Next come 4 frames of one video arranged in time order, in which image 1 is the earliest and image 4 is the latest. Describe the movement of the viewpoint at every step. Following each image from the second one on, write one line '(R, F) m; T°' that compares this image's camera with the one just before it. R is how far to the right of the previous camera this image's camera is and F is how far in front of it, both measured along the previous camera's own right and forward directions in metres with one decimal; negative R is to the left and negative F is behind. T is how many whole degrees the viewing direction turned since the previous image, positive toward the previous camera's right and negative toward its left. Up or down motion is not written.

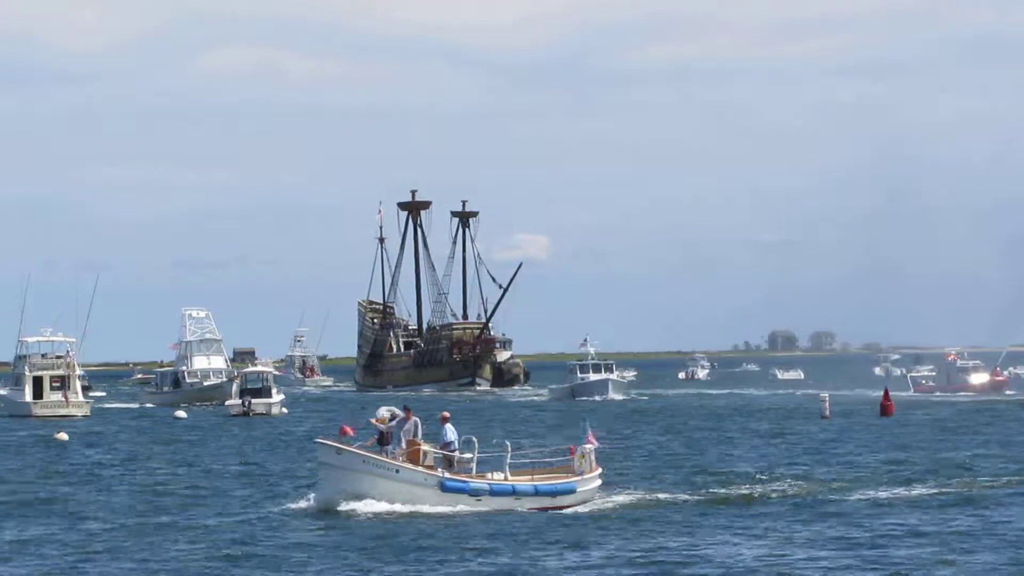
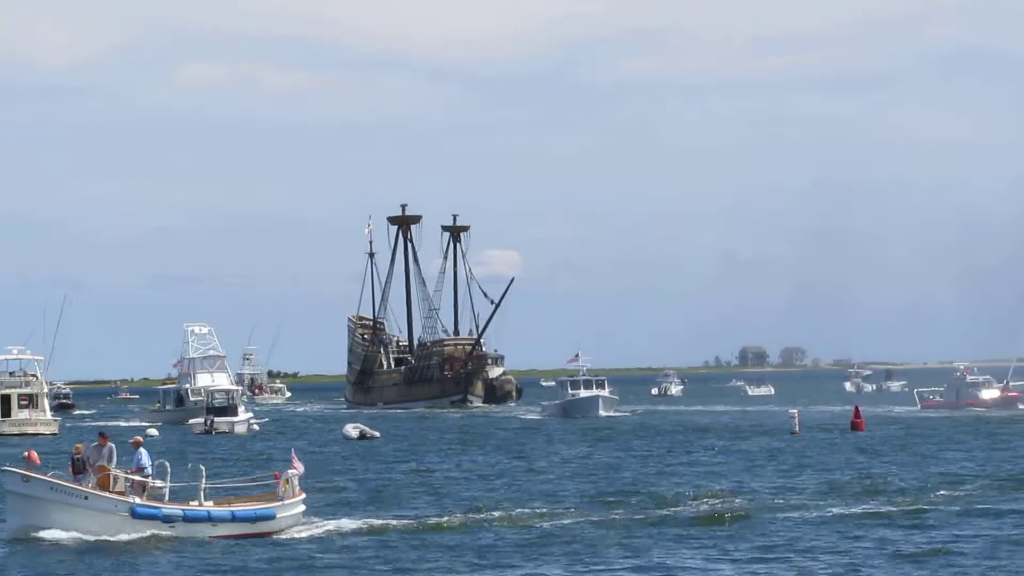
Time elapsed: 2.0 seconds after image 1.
(-0.8, +0.7) m; +1°
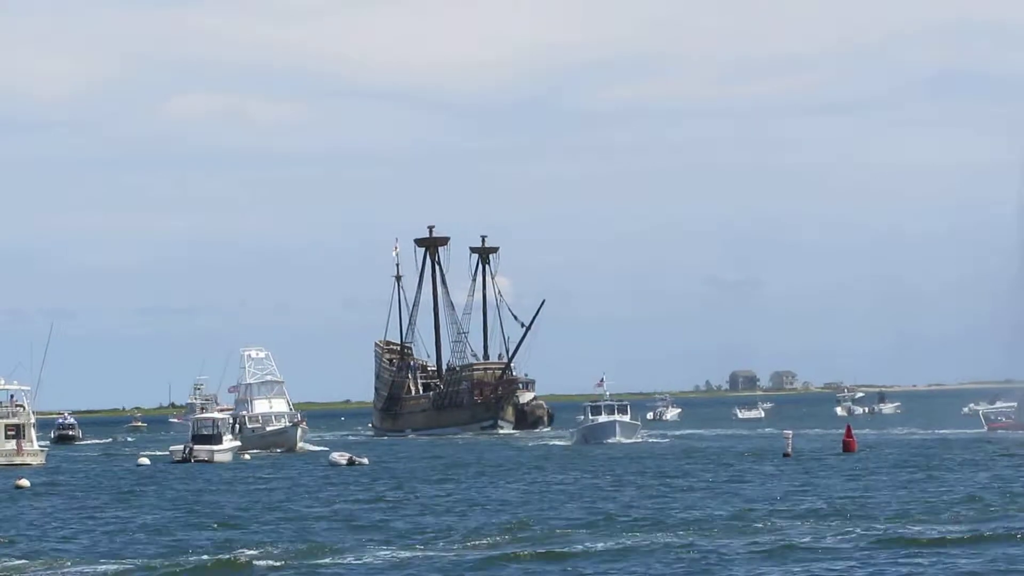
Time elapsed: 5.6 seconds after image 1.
(-1.5, +1.4) m; 0°
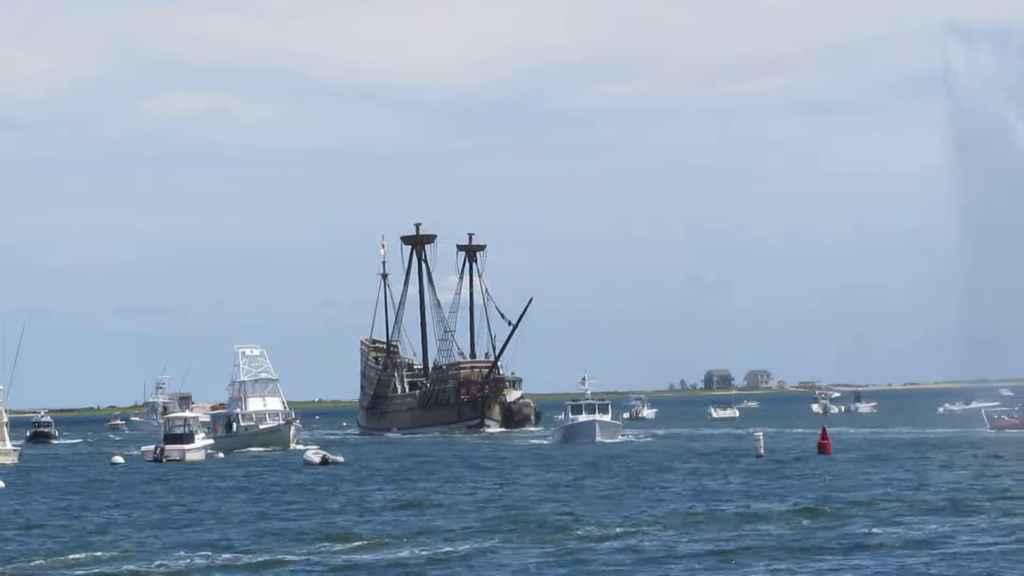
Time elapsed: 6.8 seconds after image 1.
(-0.4, +0.4) m; +1°
